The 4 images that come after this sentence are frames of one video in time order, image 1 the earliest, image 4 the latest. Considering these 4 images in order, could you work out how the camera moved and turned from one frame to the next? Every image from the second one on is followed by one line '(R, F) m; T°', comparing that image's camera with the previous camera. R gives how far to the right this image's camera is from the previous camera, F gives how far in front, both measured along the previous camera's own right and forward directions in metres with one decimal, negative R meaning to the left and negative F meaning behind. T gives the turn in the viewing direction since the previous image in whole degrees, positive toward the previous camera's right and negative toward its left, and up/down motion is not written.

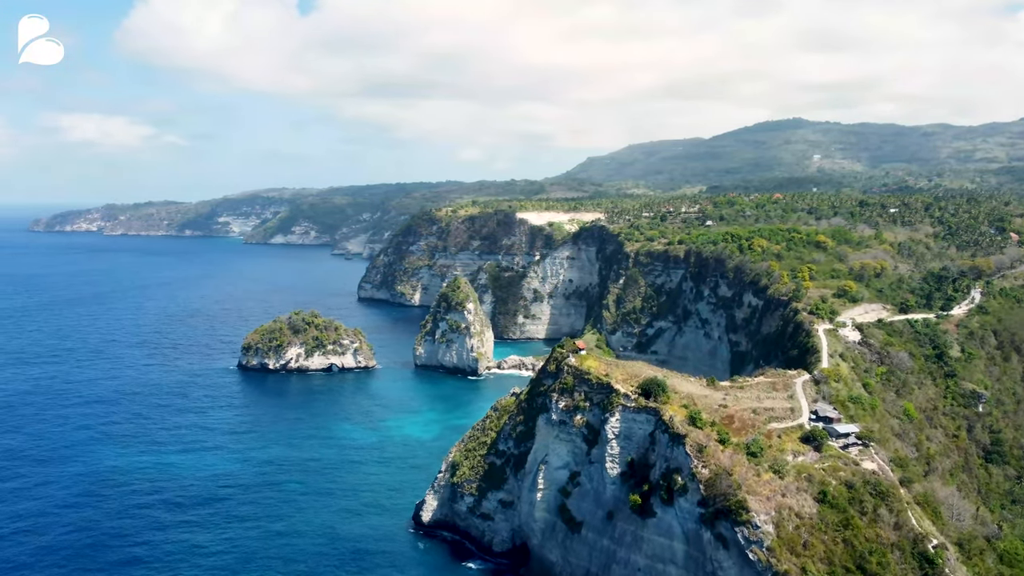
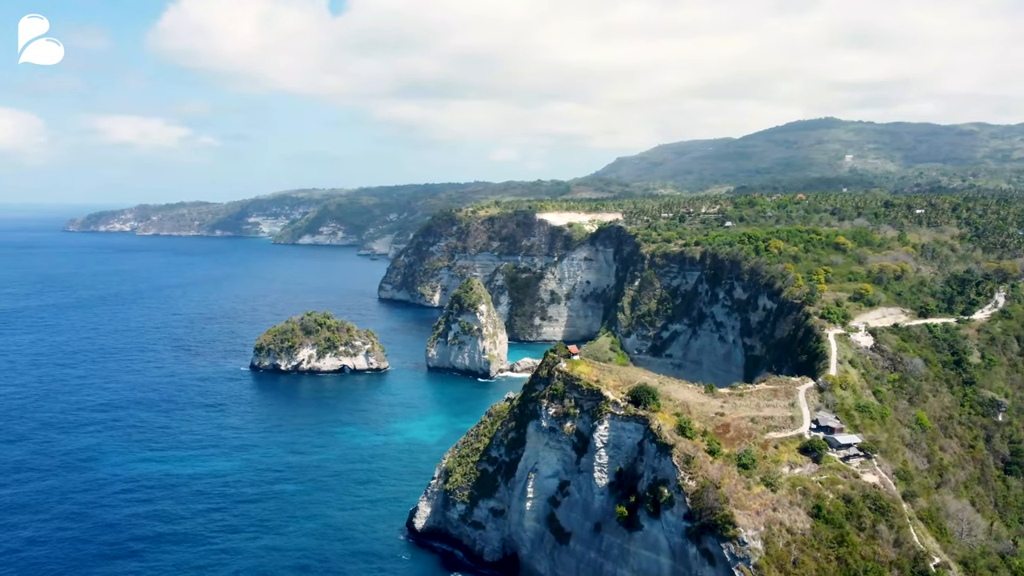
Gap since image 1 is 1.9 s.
(+1.8, +0.9) m; -2°
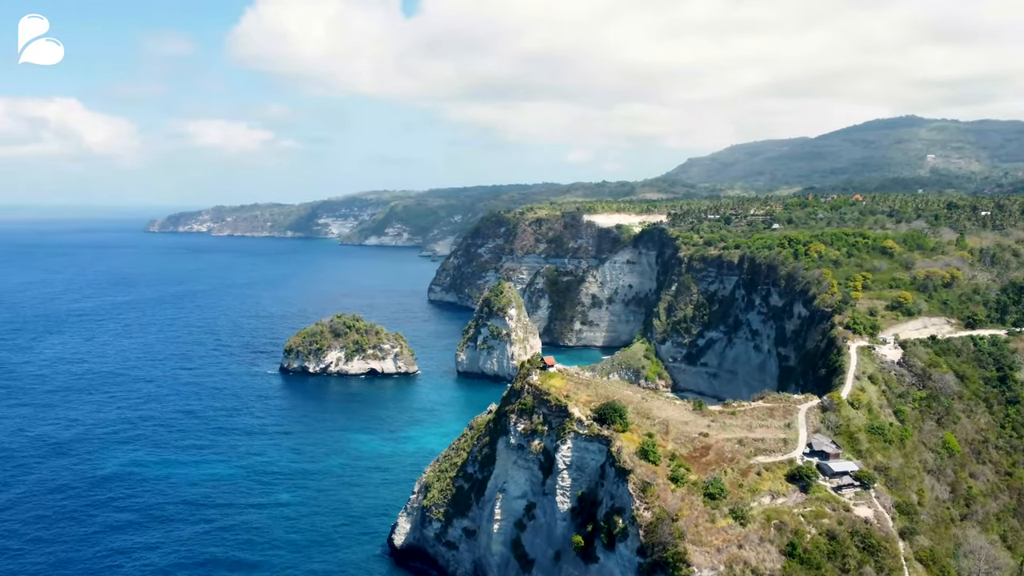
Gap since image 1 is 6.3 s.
(+4.4, +2.3) m; -5°
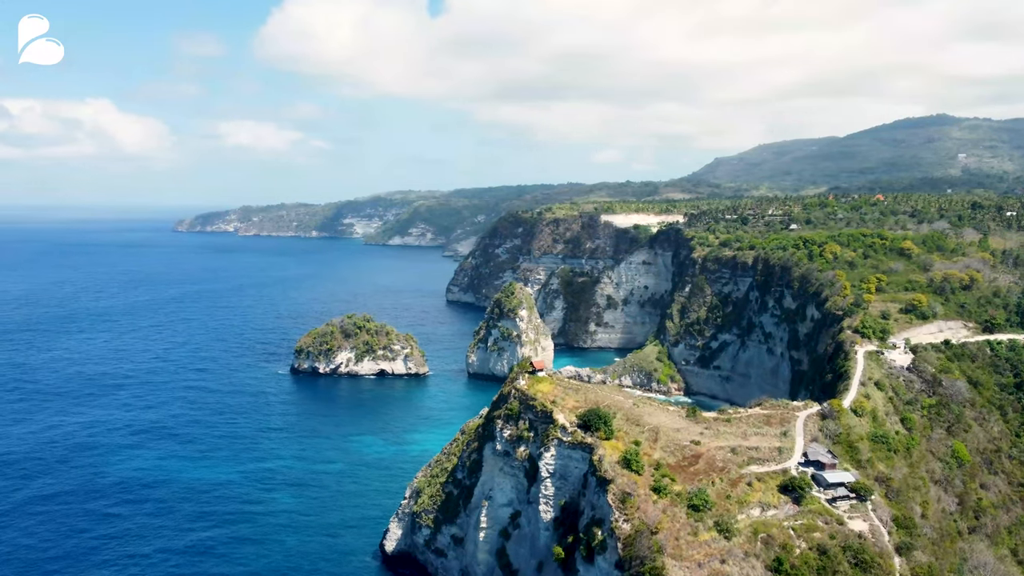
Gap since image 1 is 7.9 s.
(+1.6, +0.8) m; -2°
